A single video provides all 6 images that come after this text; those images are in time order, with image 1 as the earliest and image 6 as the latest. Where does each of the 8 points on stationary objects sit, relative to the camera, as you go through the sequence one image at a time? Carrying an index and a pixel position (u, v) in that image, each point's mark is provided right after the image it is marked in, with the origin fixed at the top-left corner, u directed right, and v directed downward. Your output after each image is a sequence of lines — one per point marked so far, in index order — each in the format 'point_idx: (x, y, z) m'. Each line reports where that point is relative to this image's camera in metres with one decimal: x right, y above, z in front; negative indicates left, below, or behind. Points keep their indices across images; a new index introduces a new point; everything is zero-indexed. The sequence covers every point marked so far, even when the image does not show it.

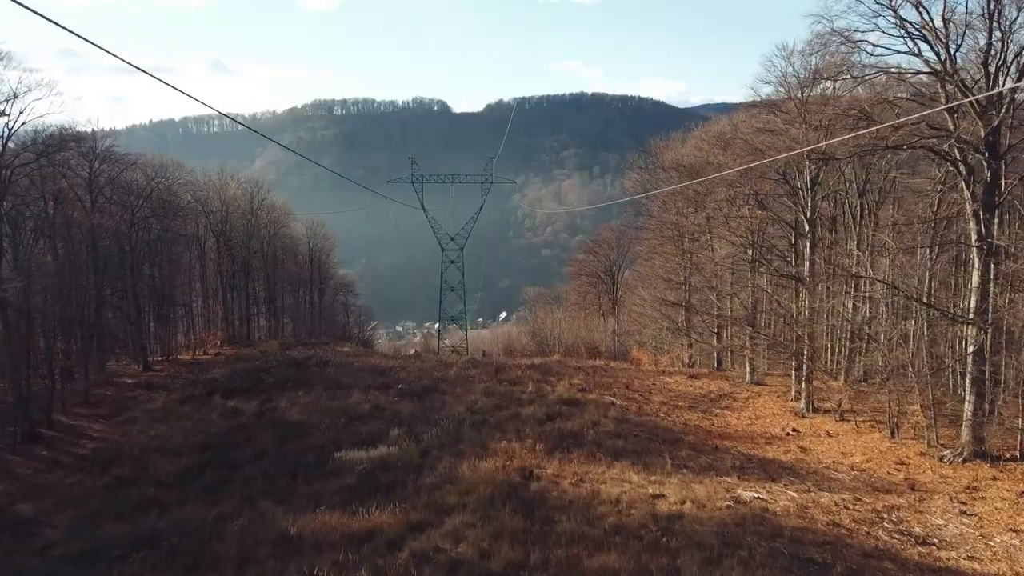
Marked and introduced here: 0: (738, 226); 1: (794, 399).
0: (+3.8, +1.0, +19.3) m
1: (+4.6, -1.8, +18.5) m
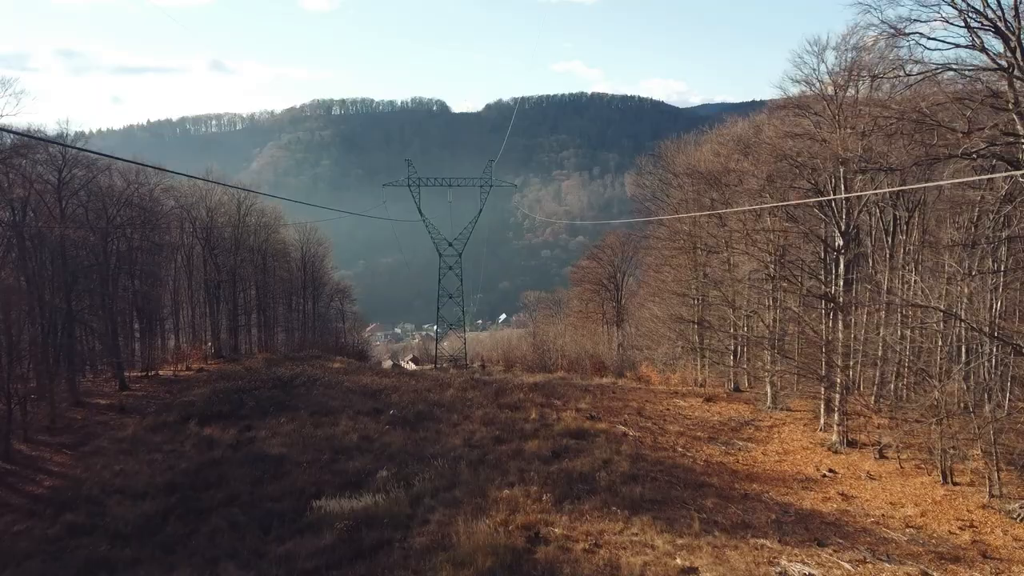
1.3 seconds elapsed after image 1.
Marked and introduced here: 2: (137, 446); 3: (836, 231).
0: (+3.9, +0.7, +17.7) m
1: (+4.6, -2.1, +16.9) m
2: (-5.9, -2.5, +17.8) m
3: (+4.4, +0.8, +15.4) m
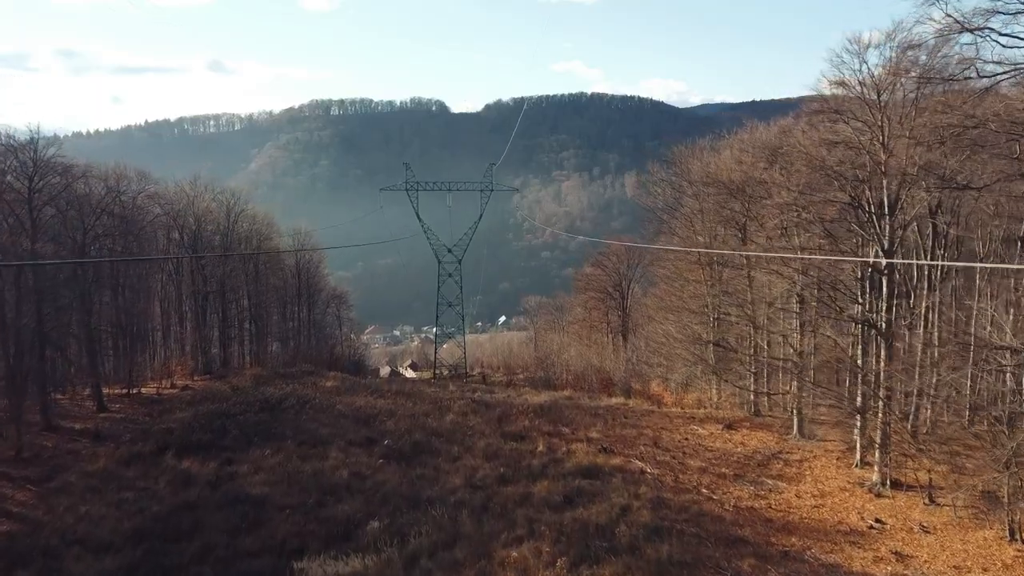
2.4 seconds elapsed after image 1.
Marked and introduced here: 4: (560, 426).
0: (+4.0, +0.4, +16.1) m
1: (+4.7, -2.4, +15.3) m
2: (-5.8, -2.8, +16.3) m
3: (+4.5, +0.5, +13.9) m
4: (+0.8, -2.3, +19.1) m
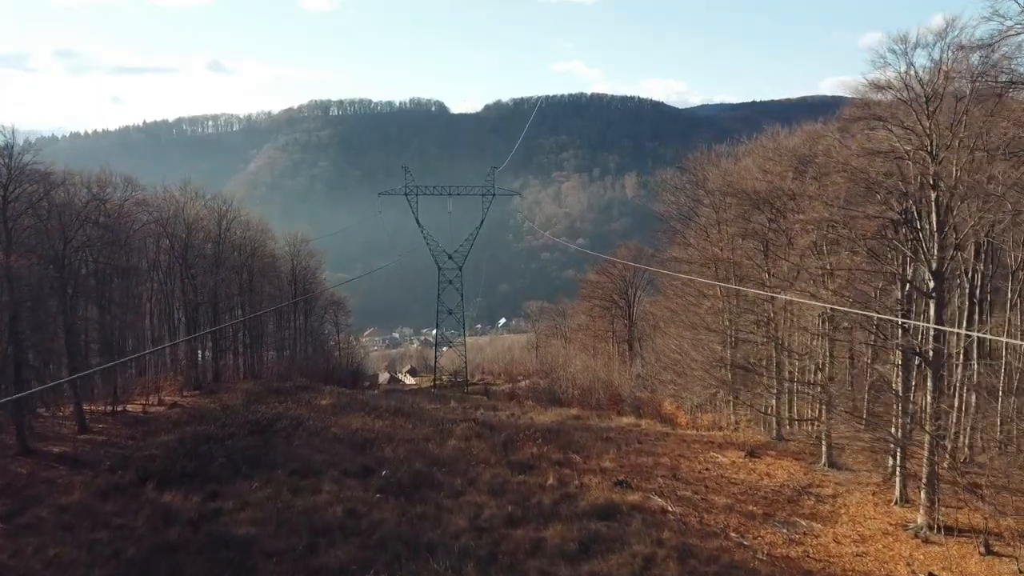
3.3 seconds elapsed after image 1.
0: (+4.1, +0.1, +14.9) m
1: (+4.8, -2.7, +14.1) m
2: (-5.7, -3.0, +15.0) m
3: (+4.6, +0.2, +12.6) m
4: (+0.9, -2.6, +17.9) m
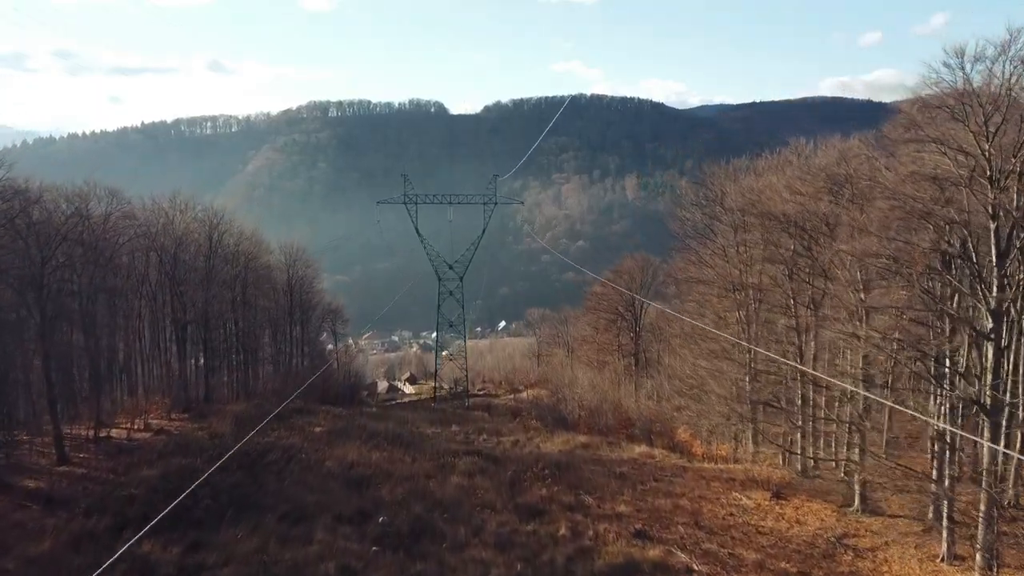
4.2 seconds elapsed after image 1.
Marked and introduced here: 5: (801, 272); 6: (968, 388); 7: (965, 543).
0: (+4.2, -0.3, +13.6) m
1: (+4.9, -3.1, +12.8) m
2: (-5.6, -3.4, +13.7) m
3: (+4.7, -0.2, +11.3) m
4: (+1.0, -3.0, +16.6) m
5: (+3.9, +0.3, +15.6) m
6: (+4.7, -1.0, +11.8) m
7: (+5.0, -2.8, +12.6) m
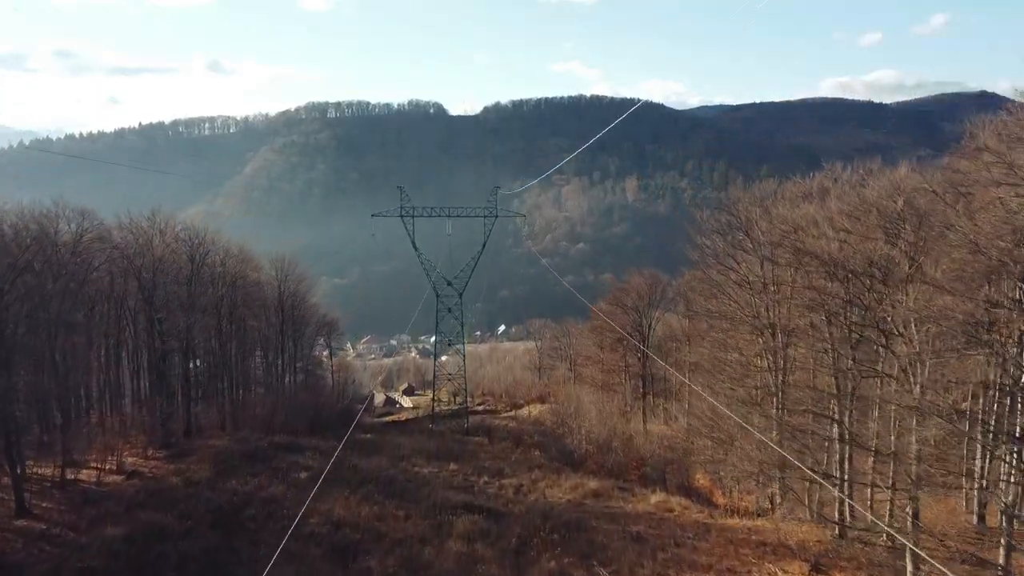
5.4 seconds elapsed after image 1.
0: (+4.2, -0.9, +11.7) m
1: (+5.0, -3.7, +10.9) m
2: (-5.5, -4.0, +11.8) m
3: (+4.8, -0.8, +9.4) m
4: (+1.1, -3.6, +14.7) m
5: (+4.0, -0.3, +13.7) m
6: (+4.7, -1.6, +9.9) m
7: (+5.1, -3.4, +10.8) m
